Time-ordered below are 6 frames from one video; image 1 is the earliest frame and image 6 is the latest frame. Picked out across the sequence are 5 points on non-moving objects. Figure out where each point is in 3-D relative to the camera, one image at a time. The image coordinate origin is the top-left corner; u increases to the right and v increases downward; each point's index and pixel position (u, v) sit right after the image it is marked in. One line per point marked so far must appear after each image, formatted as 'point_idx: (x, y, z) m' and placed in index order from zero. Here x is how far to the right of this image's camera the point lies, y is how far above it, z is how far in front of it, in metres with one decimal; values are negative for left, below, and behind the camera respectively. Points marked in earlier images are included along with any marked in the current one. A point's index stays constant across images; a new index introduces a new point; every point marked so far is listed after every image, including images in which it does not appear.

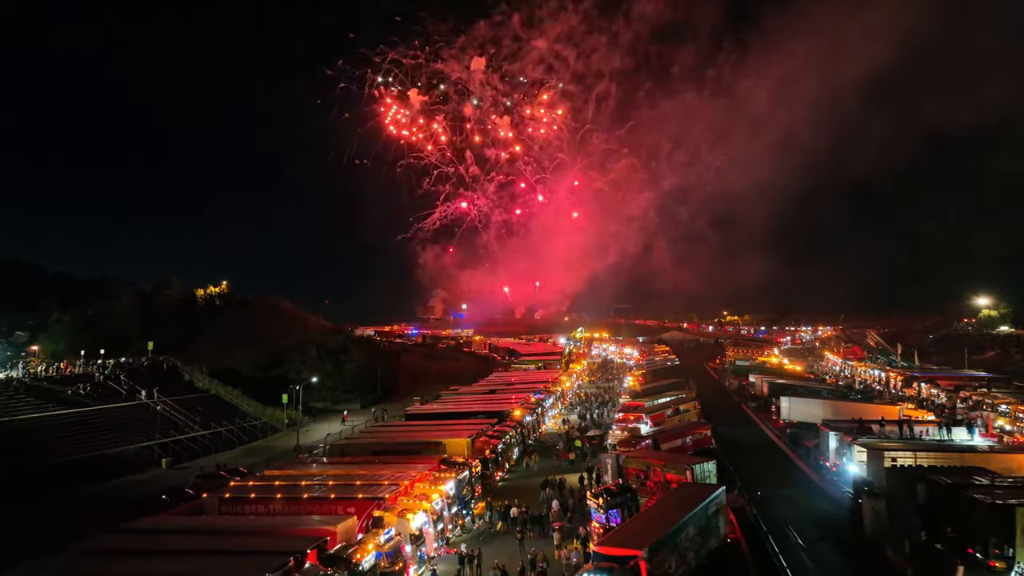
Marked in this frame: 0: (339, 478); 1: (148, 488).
0: (-4.1, -4.5, +13.4) m
1: (-12.1, -6.7, +18.9) m
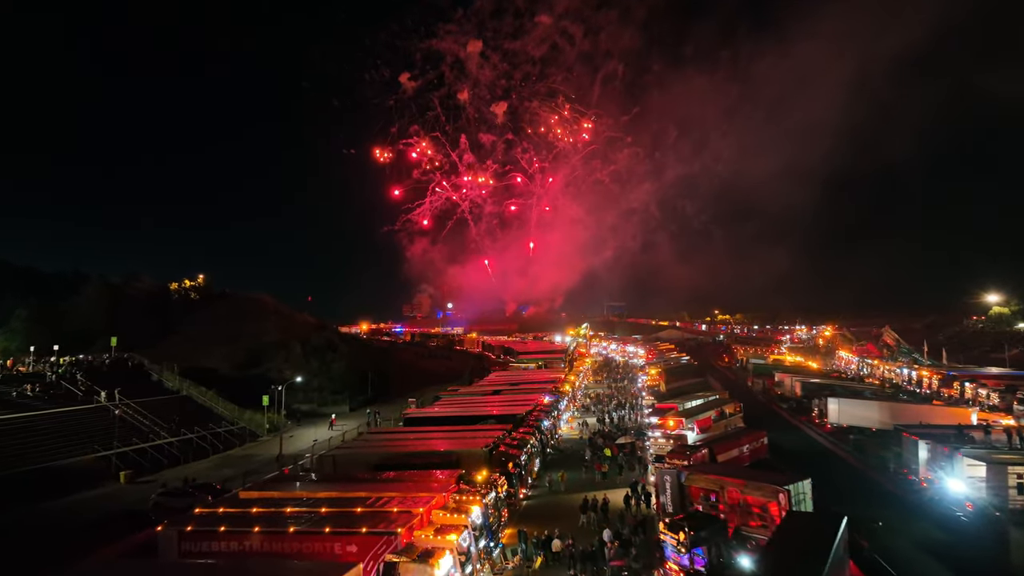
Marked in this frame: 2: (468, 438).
0: (-3.3, -4.0, +10.6) m
1: (-11.5, -6.2, +15.9) m
2: (-1.2, -4.1, +15.4) m
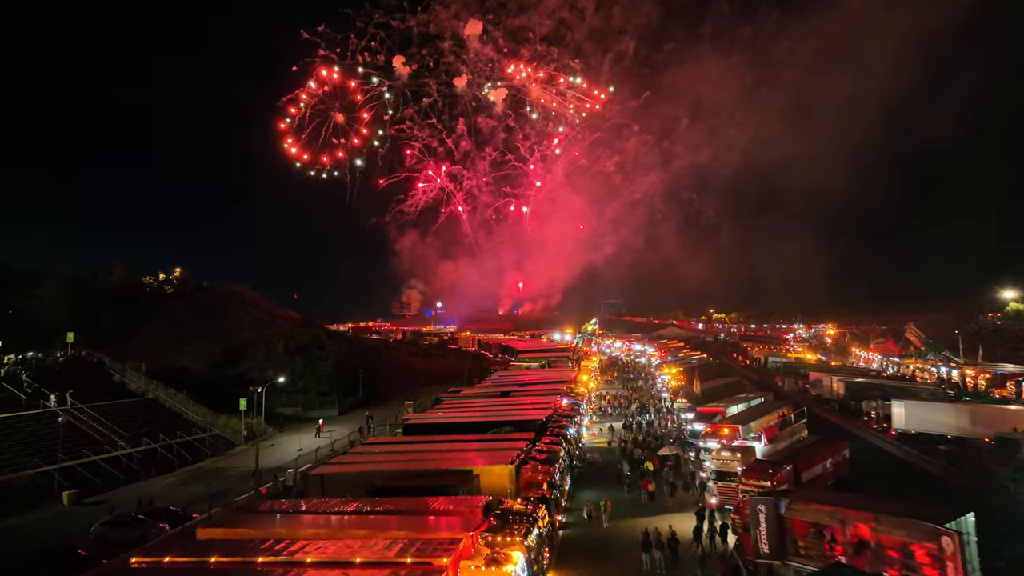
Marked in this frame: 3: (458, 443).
0: (-2.5, -3.5, +7.7) m
1: (-10.8, -5.7, +12.8) m
2: (-0.5, -3.6, +12.6) m
3: (-1.3, -3.7, +13.7) m
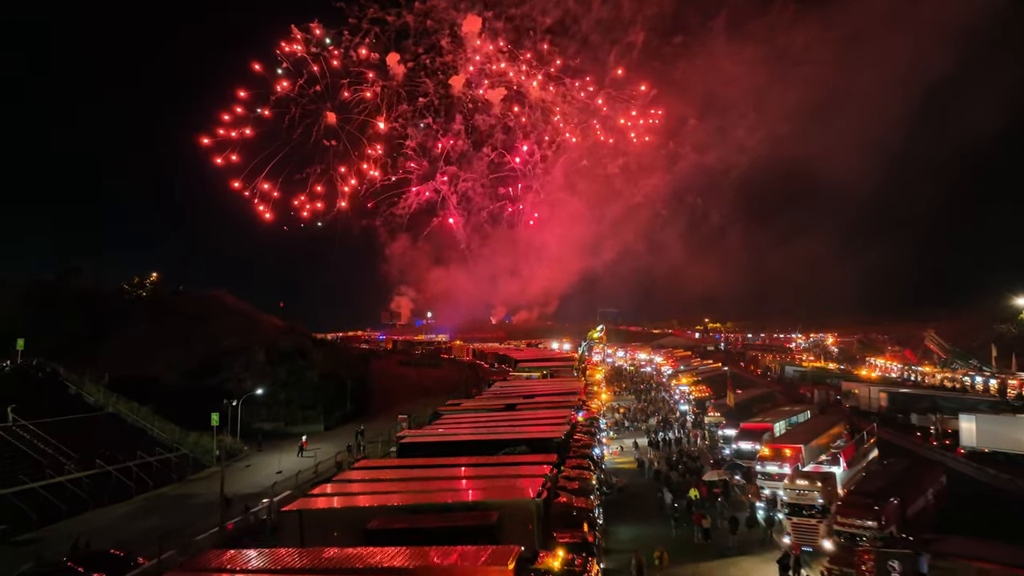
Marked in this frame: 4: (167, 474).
0: (-2.0, -3.3, +5.3) m
1: (-10.4, -5.5, +10.2) m
2: (-0.1, -3.4, +10.2) m
3: (-0.9, -3.6, +11.2) m
4: (-10.8, -5.8, +17.8) m
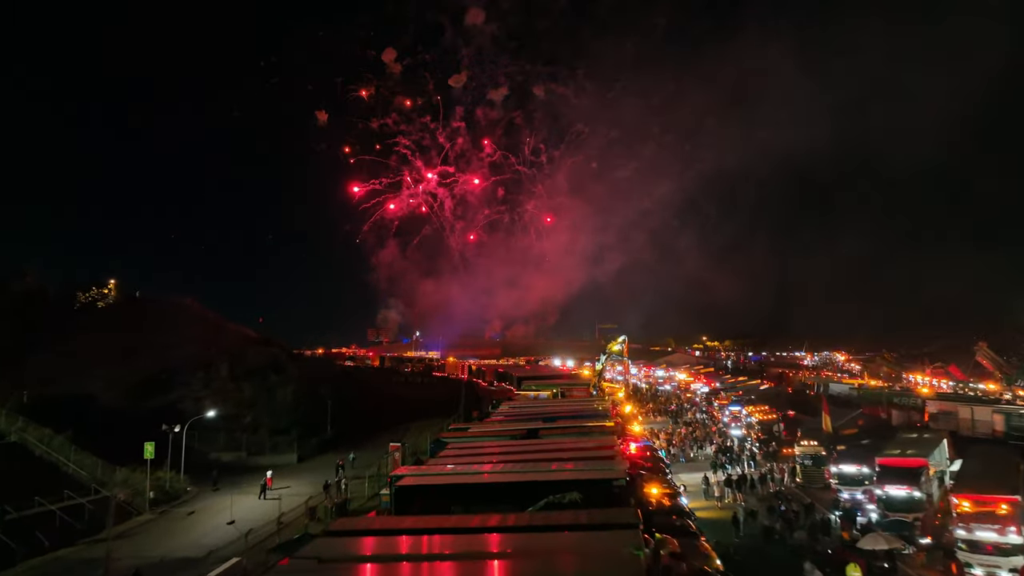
0: (-0.9, -2.6, +0.9) m
1: (-9.4, -4.9, +5.5) m
2: (+0.9, -2.9, +5.8) m
3: (+0.1, -3.1, +6.8) m
4: (-10.0, -5.5, +13.1) m
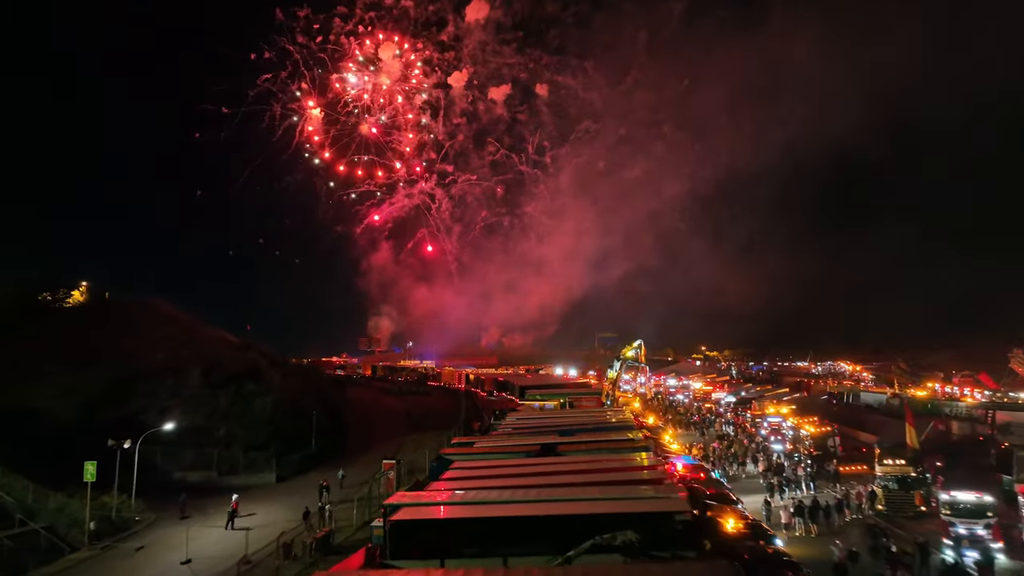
0: (-0.3, -2.0, -1.6) m
1: (-8.9, -4.5, +2.9) m
2: (+1.4, -2.4, +3.3) m
3: (+0.6, -2.6, +4.3) m
4: (-9.6, -5.2, +10.4) m
